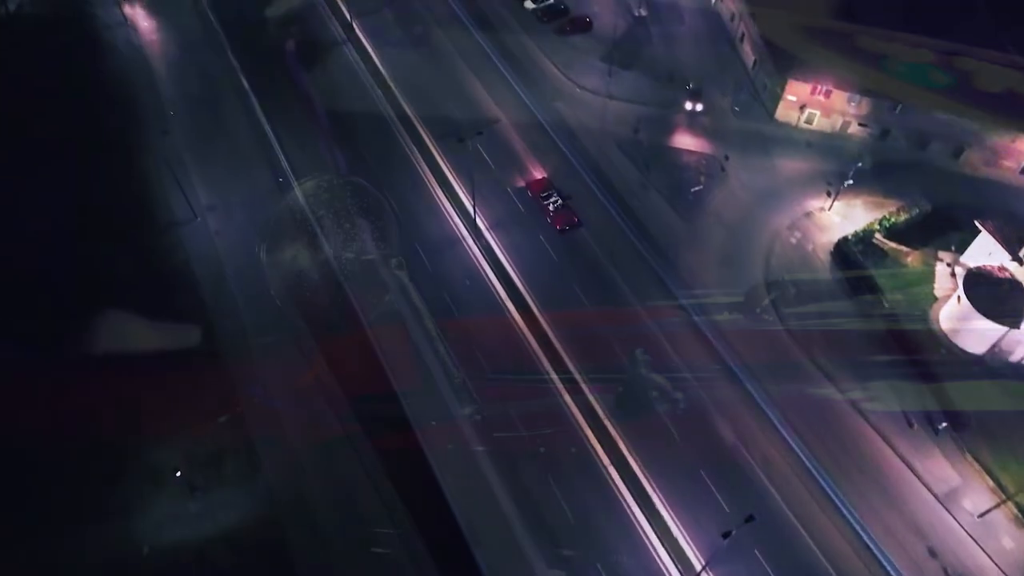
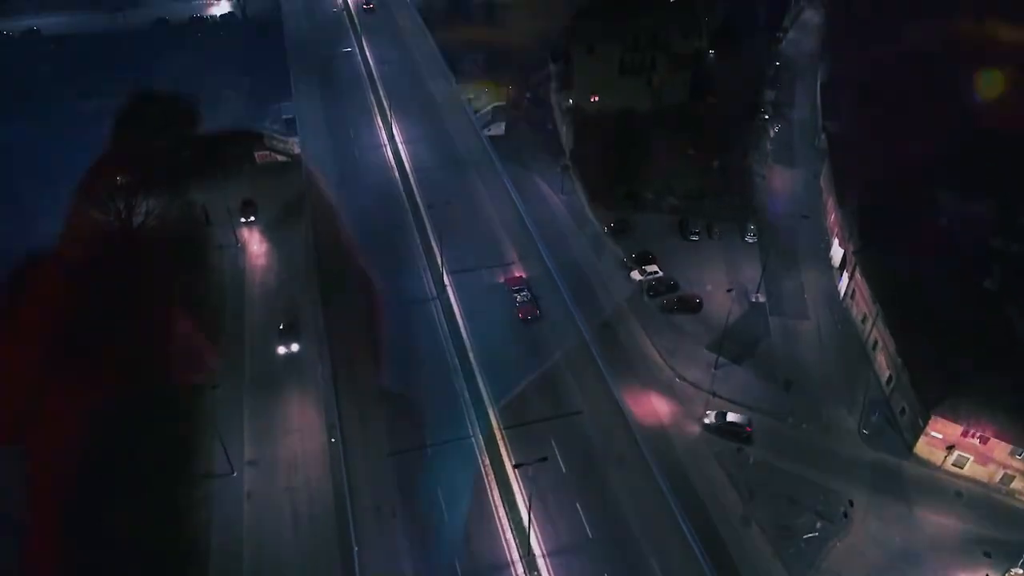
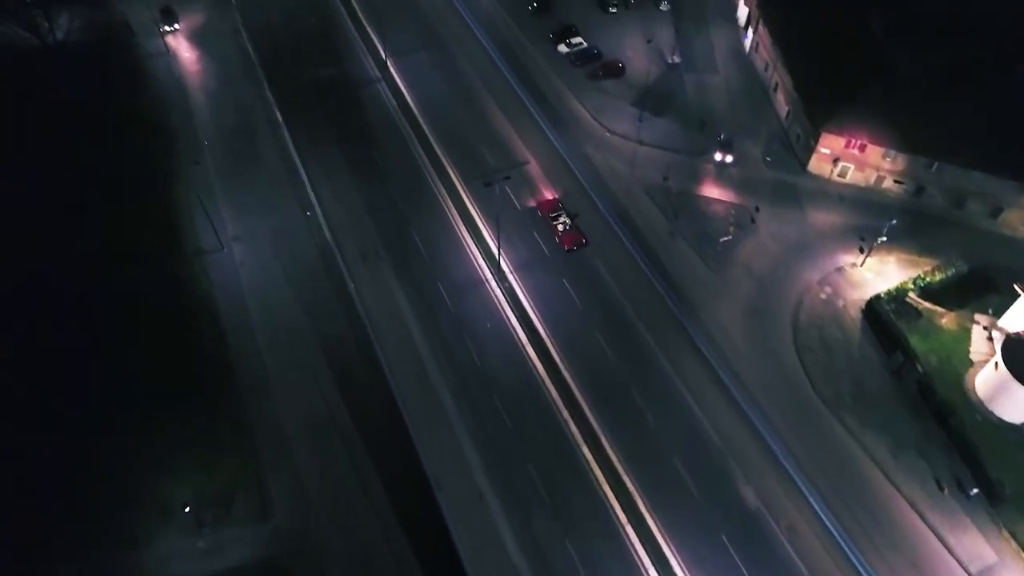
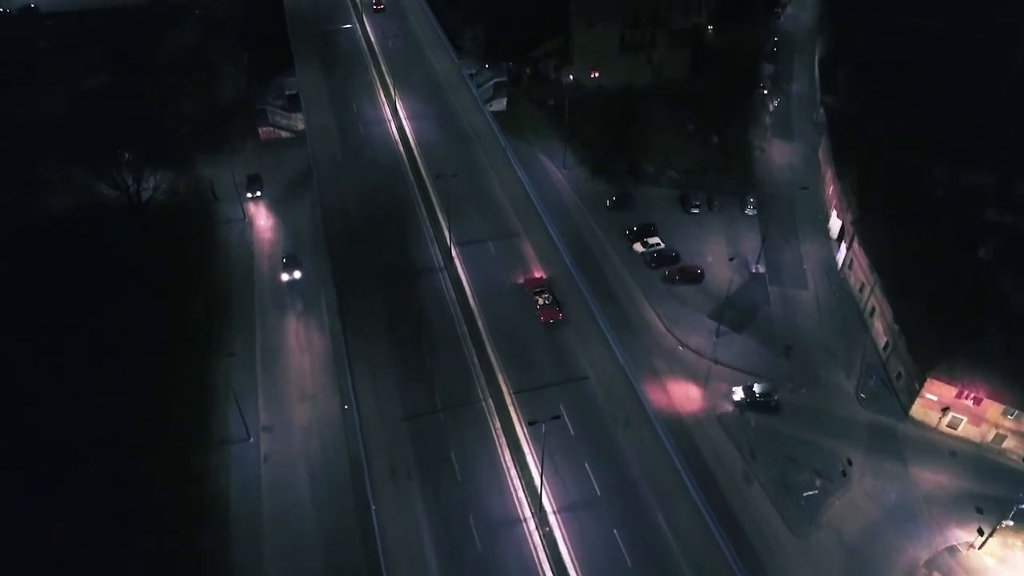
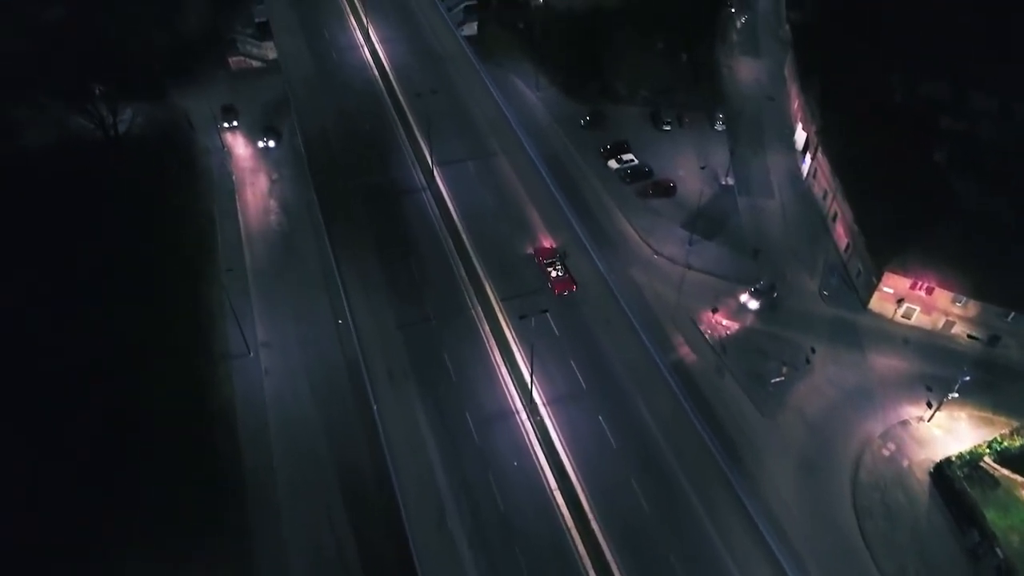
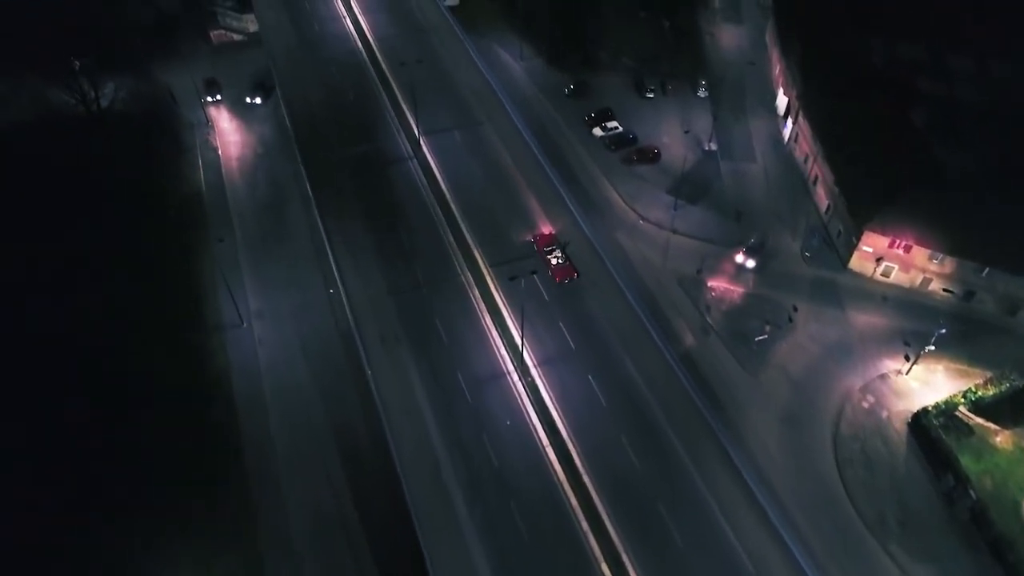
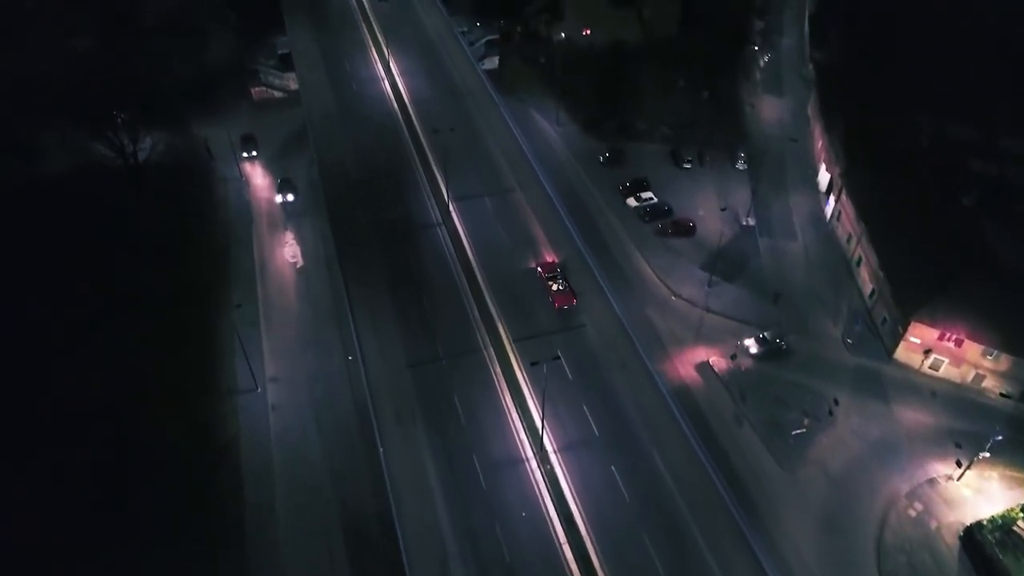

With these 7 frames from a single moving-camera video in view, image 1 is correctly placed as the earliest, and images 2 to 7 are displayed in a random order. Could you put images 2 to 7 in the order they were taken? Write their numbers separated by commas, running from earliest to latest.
3, 6, 5, 7, 4, 2
